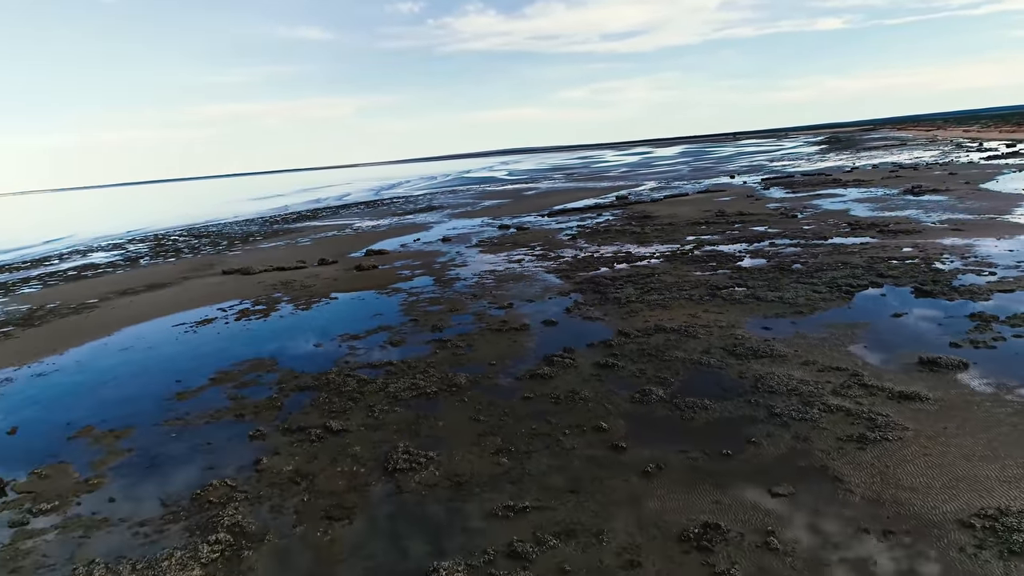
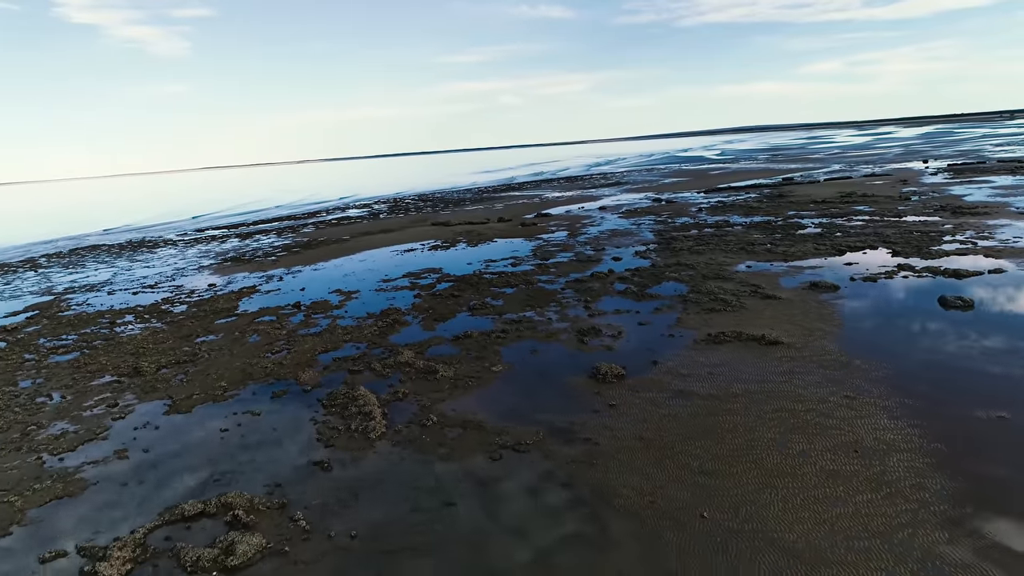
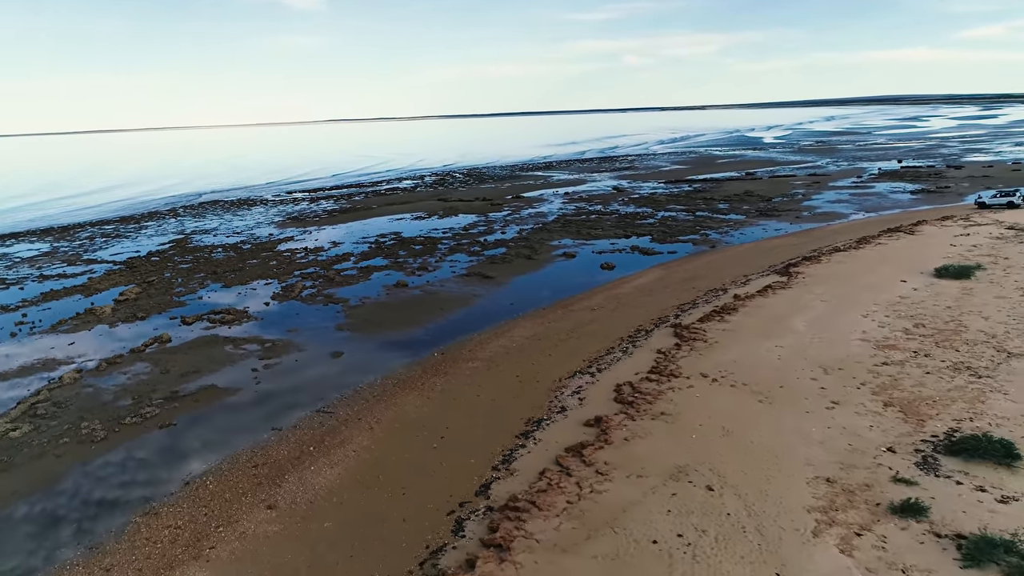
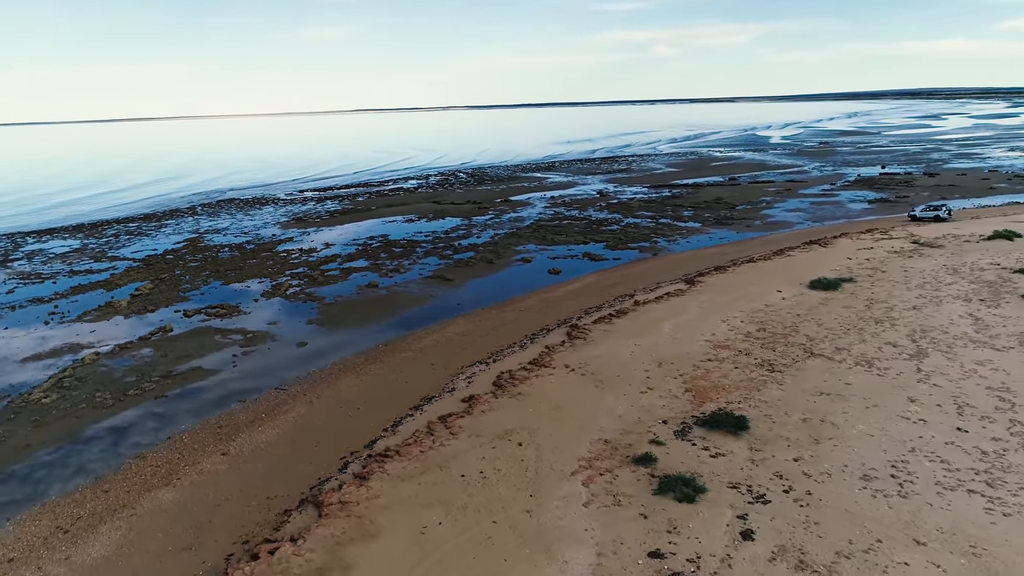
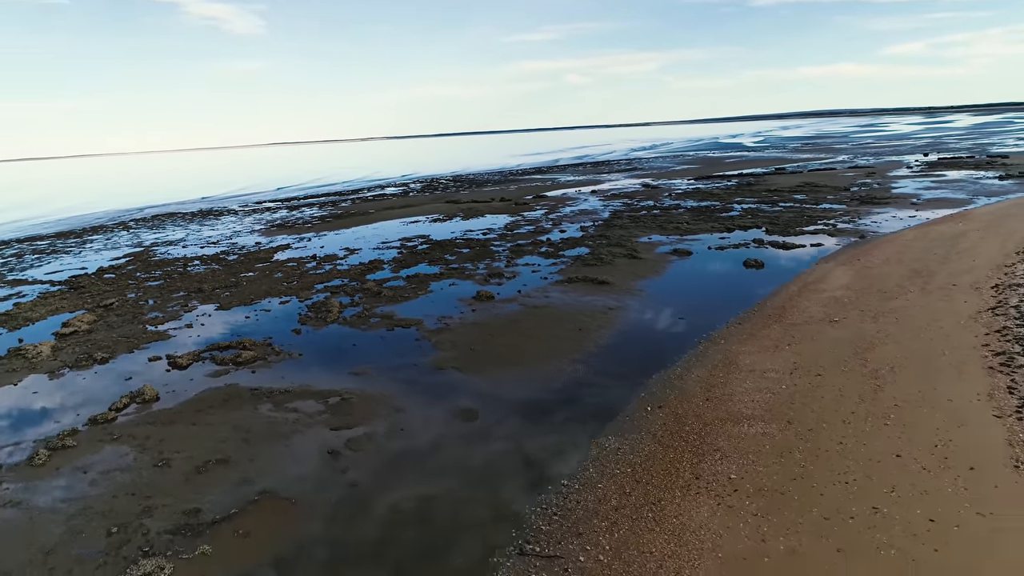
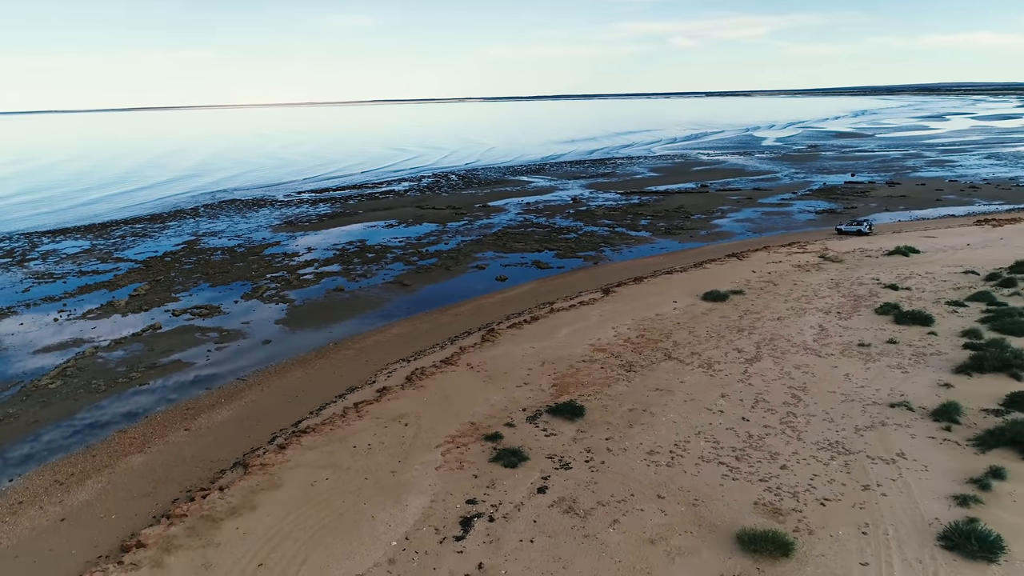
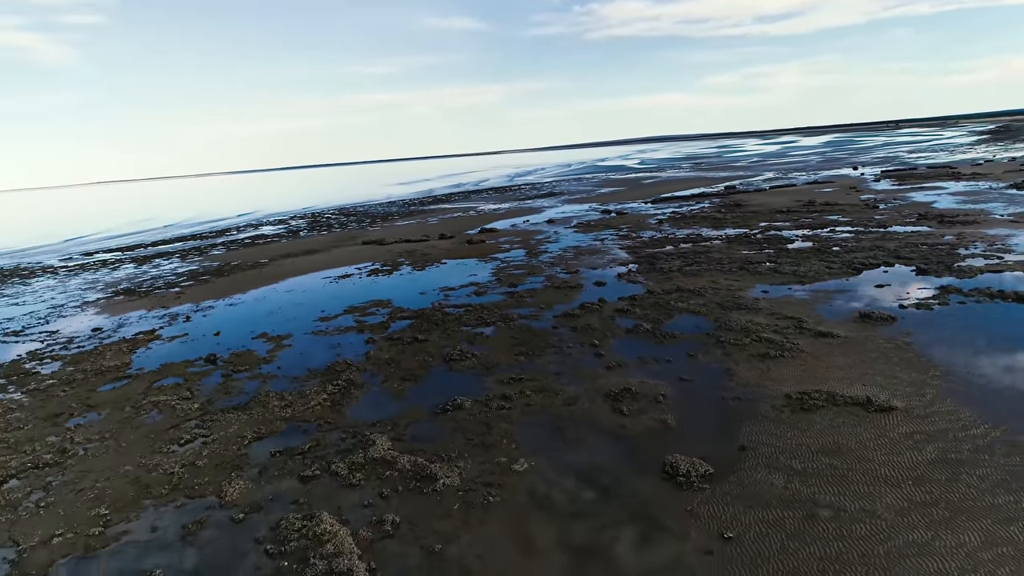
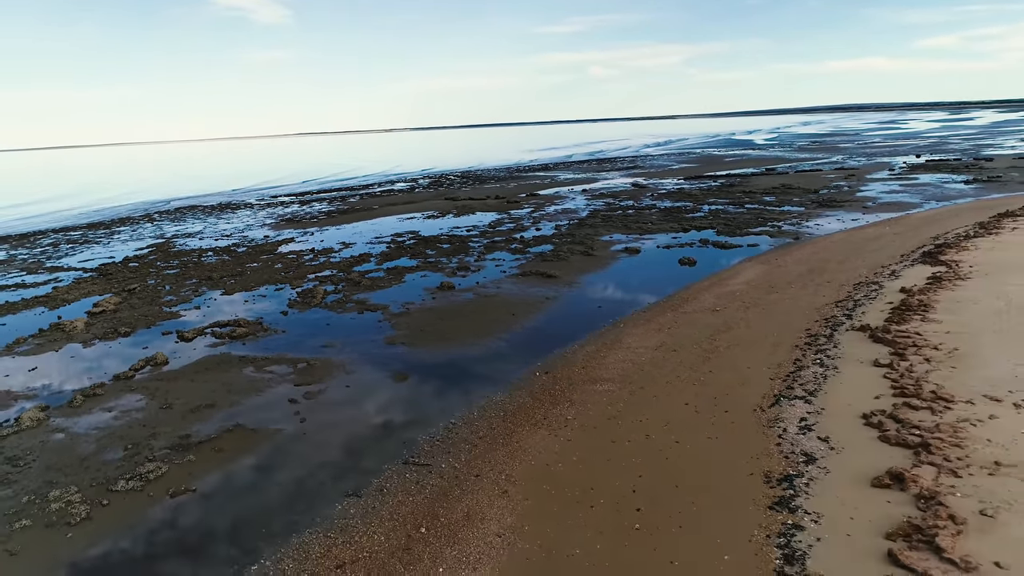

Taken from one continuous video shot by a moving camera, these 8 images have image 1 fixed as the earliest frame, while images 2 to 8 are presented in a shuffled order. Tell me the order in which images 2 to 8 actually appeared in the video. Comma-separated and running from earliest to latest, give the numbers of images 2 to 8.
7, 2, 5, 8, 3, 4, 6
